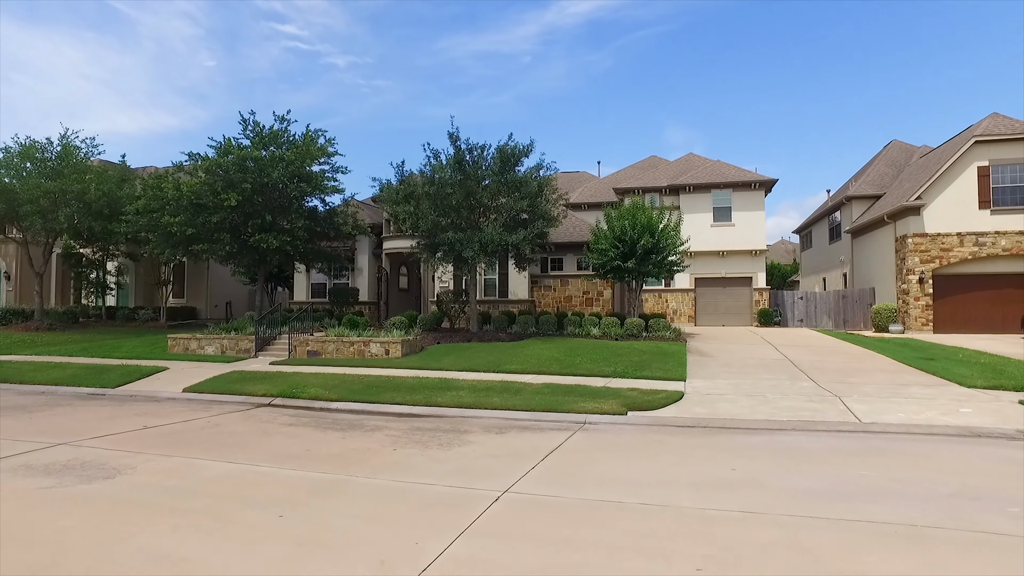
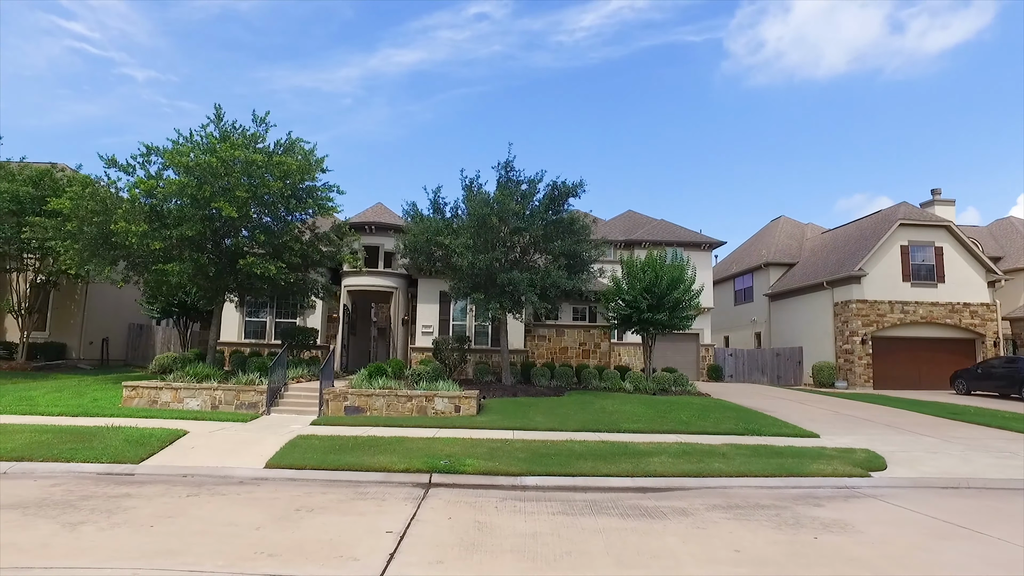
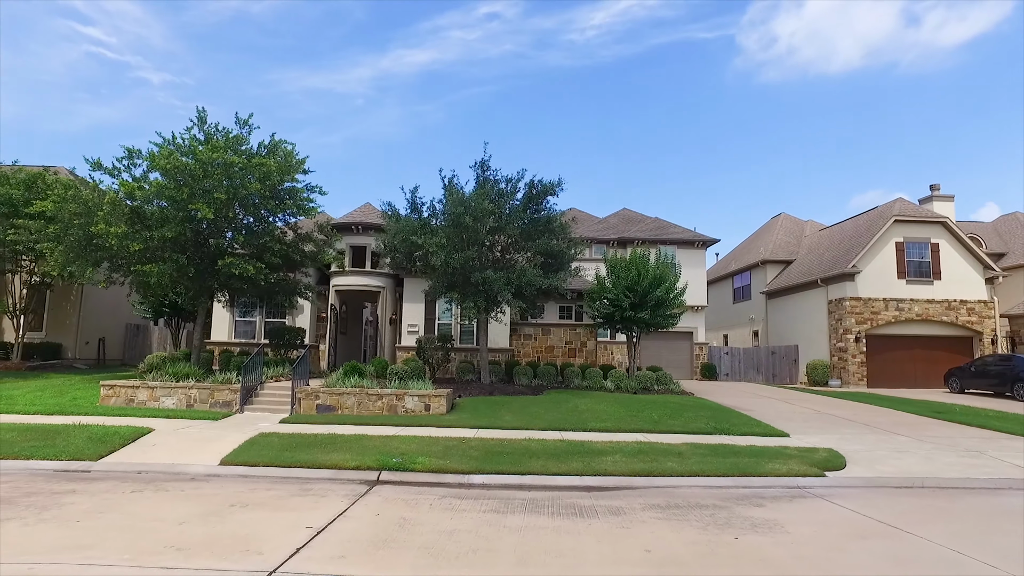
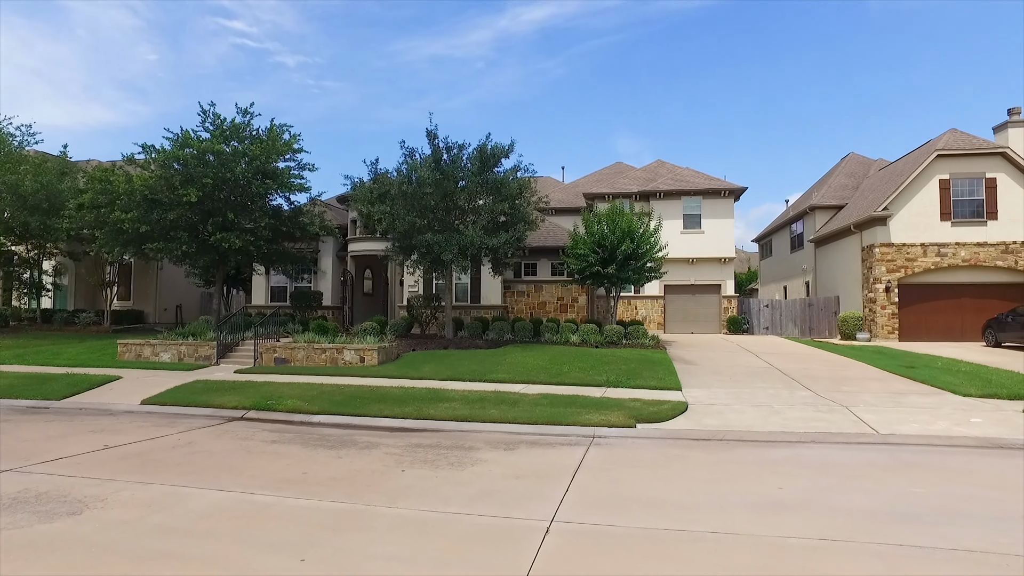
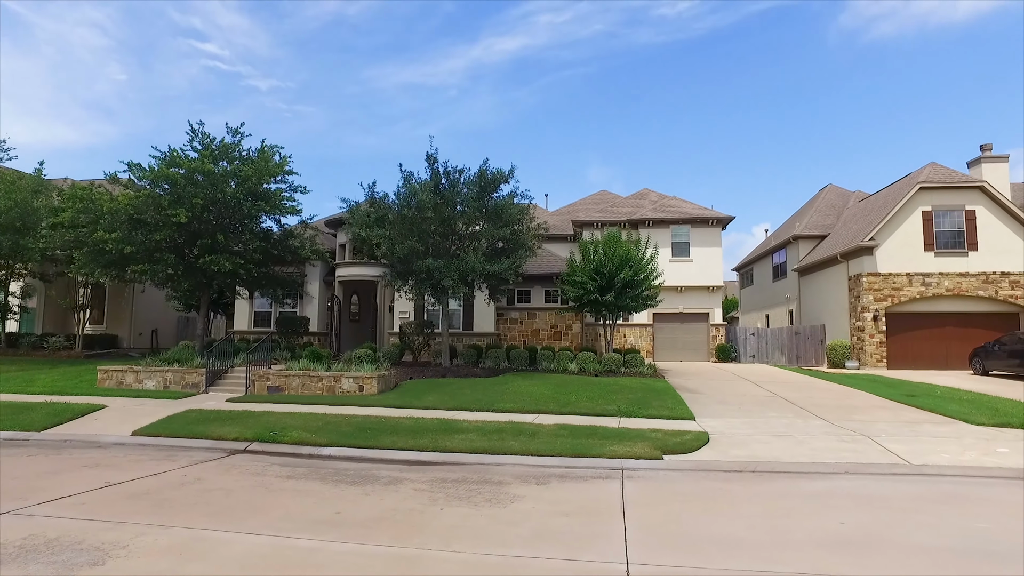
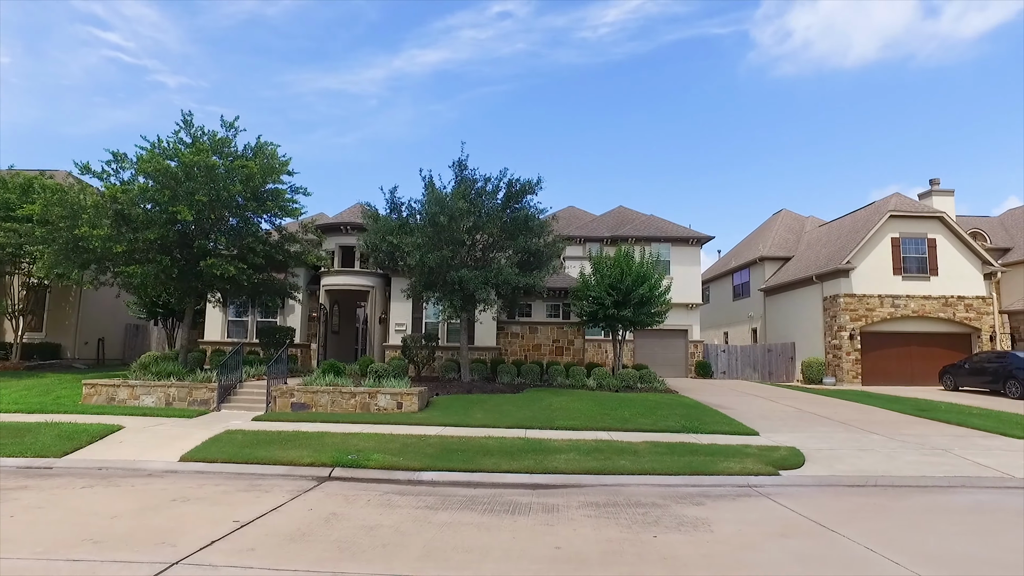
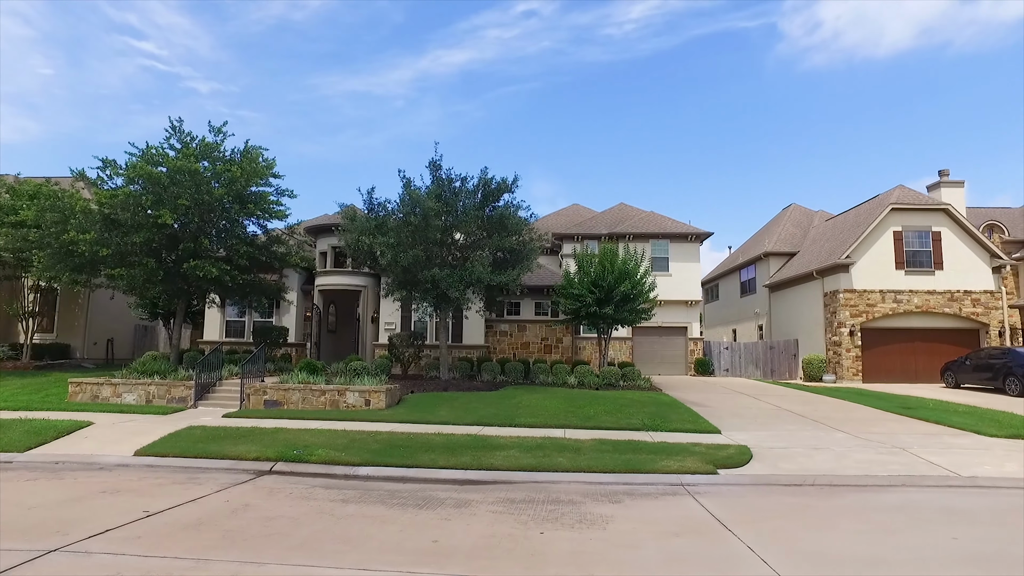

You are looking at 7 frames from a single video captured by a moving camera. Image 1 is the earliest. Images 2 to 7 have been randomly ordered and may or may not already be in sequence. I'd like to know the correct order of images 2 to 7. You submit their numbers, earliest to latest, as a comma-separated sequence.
4, 5, 7, 6, 3, 2
